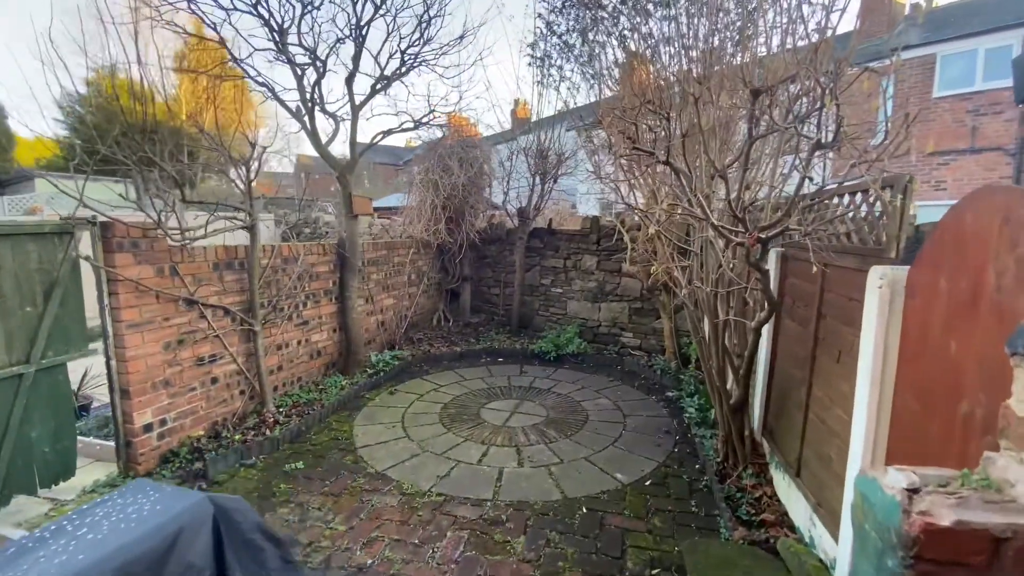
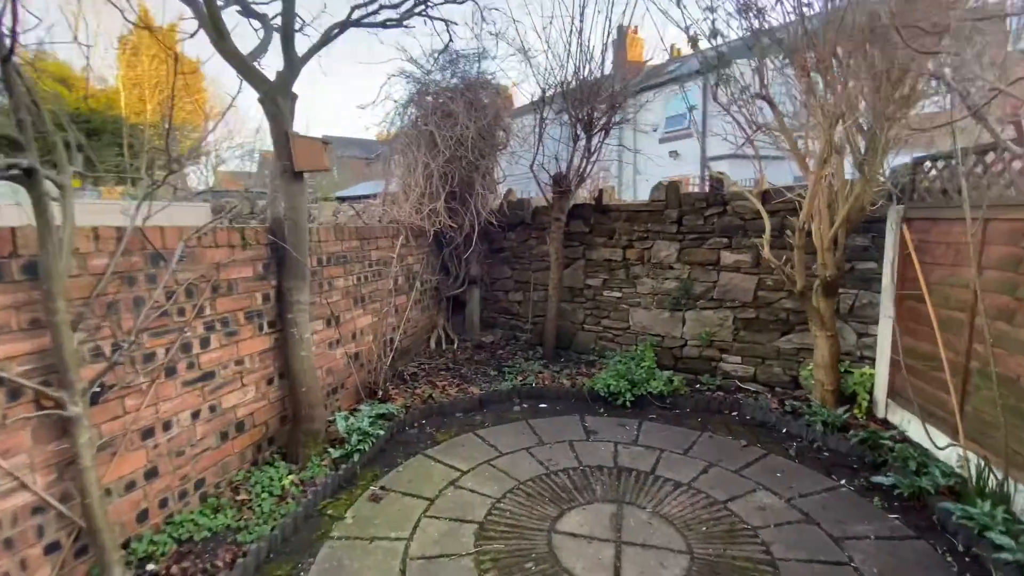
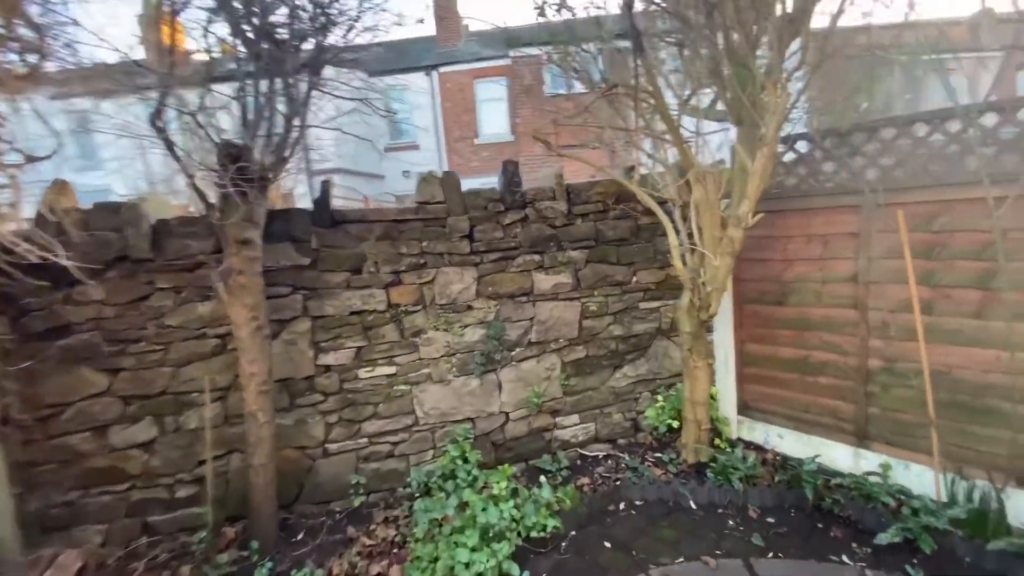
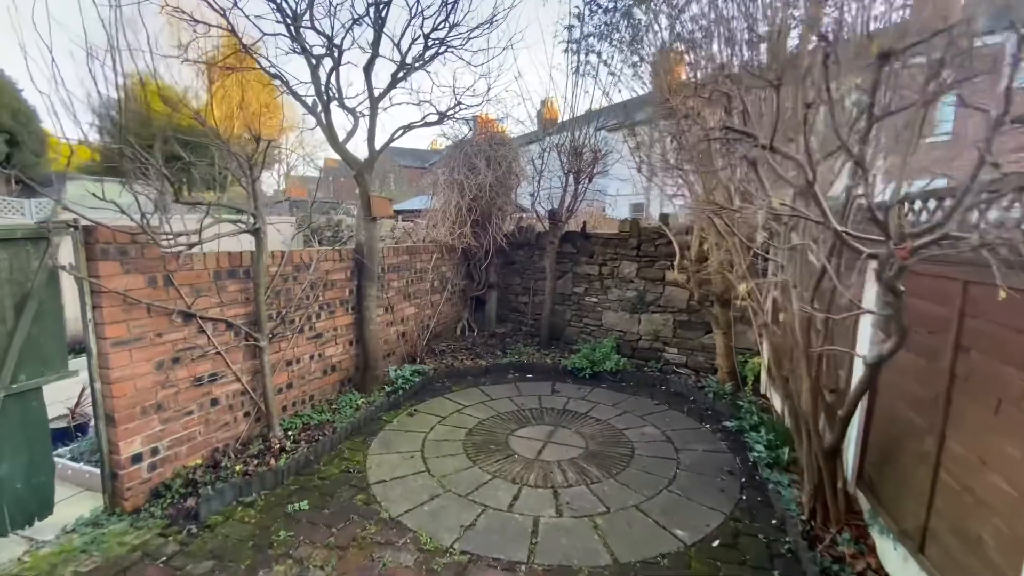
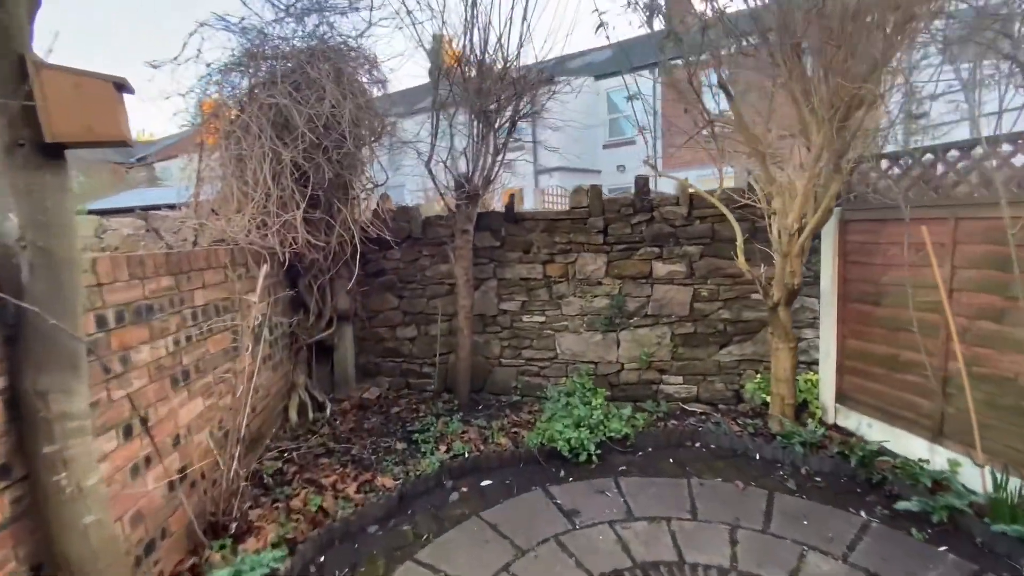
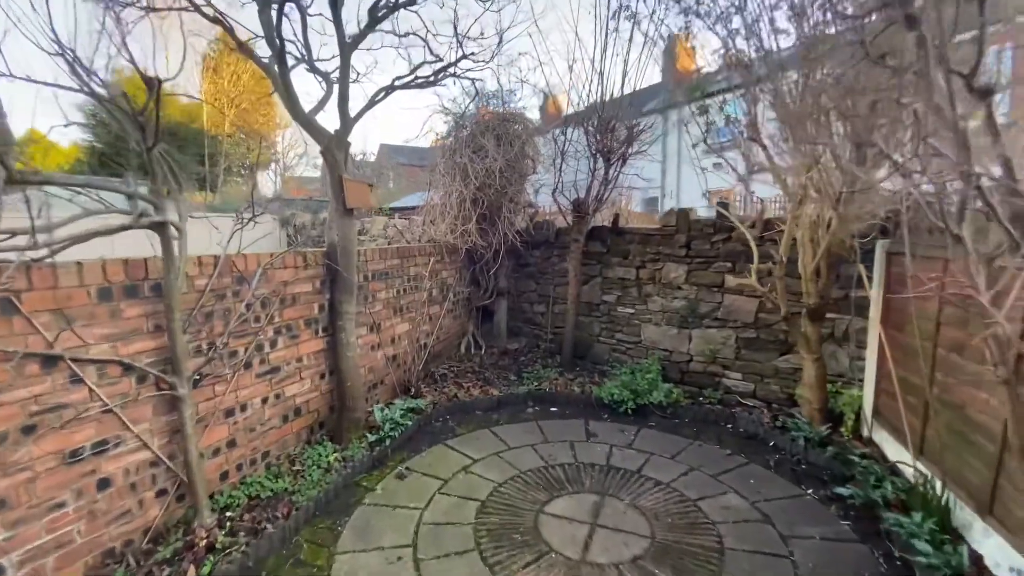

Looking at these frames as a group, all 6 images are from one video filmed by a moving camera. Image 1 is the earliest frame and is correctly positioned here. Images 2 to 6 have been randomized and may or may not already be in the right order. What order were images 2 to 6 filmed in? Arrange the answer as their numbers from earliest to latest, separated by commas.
4, 6, 2, 5, 3
